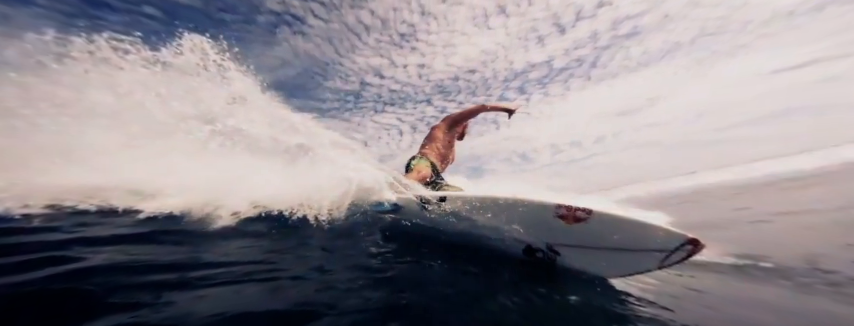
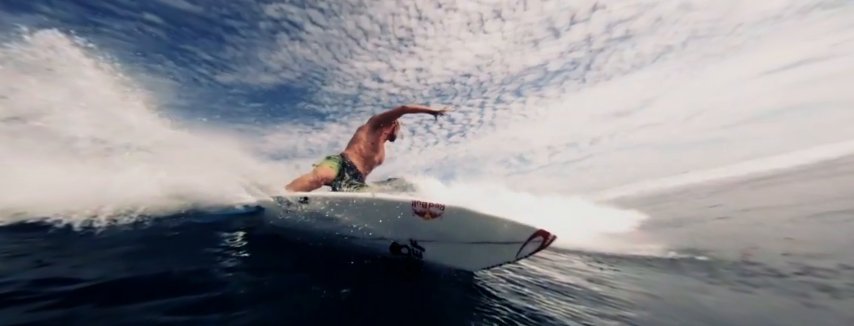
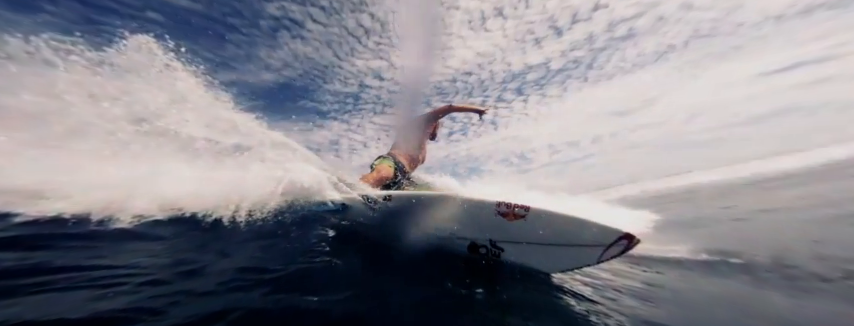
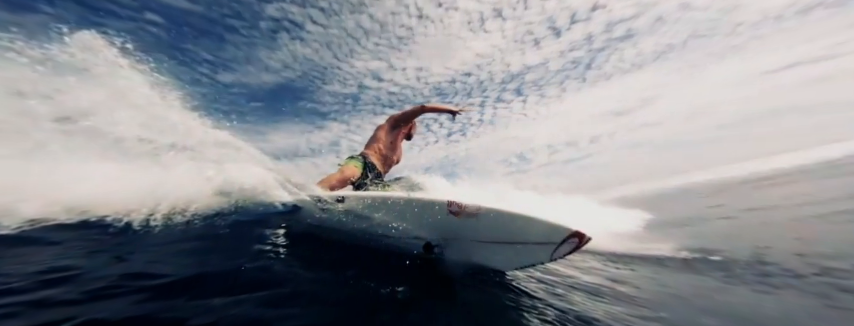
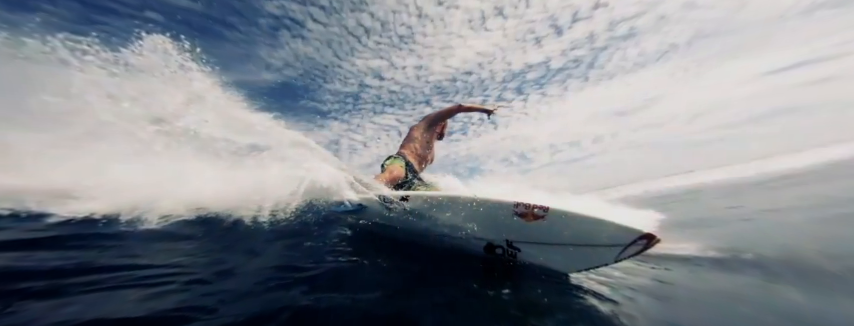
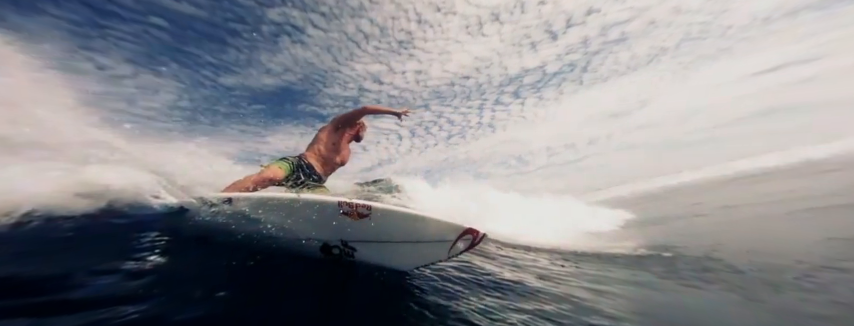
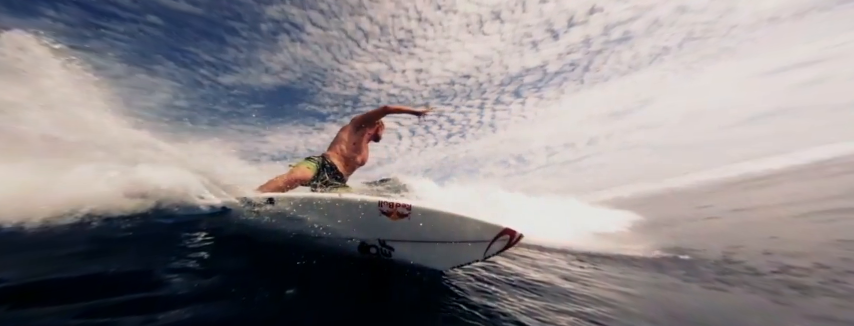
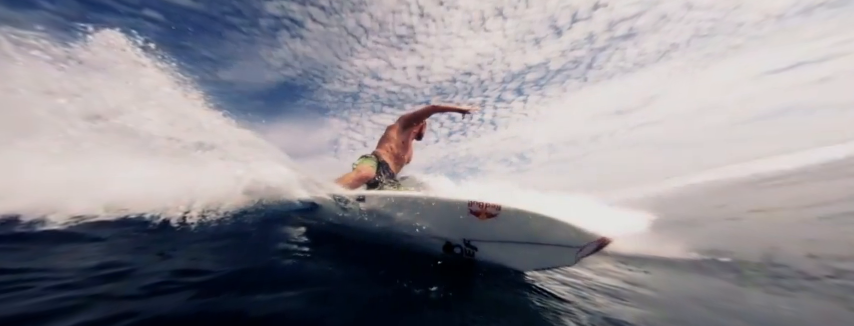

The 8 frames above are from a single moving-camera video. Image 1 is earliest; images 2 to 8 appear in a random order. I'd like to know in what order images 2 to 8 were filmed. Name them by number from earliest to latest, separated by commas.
5, 3, 8, 4, 2, 7, 6
